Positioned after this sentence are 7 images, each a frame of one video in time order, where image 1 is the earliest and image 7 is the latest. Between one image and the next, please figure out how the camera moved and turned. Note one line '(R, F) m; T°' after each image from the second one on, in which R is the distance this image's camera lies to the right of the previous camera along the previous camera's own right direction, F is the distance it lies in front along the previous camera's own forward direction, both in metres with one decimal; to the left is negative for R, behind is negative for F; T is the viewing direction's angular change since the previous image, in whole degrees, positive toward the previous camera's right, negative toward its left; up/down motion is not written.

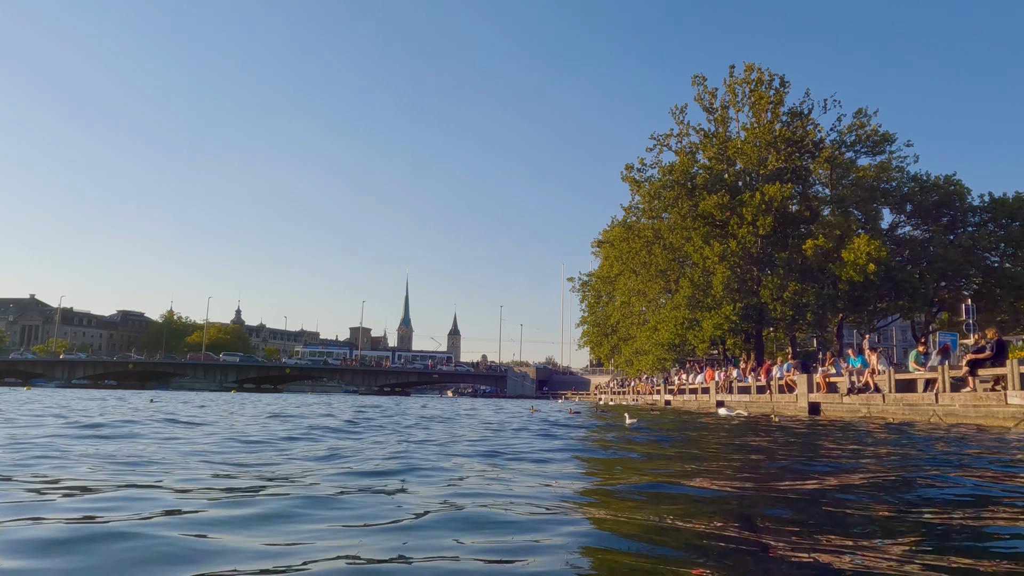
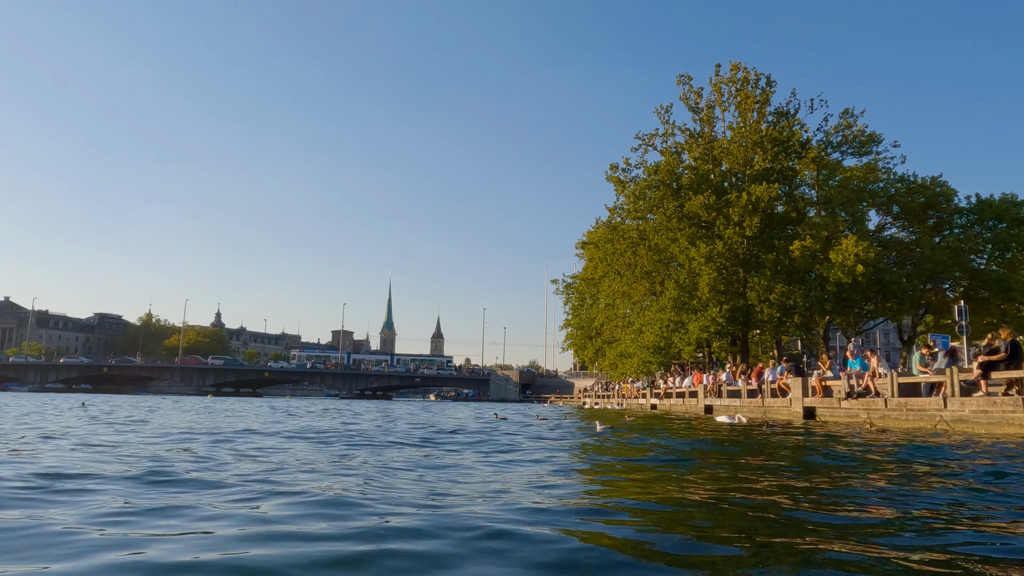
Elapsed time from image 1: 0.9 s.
(+0.1, +1.0) m; +1°
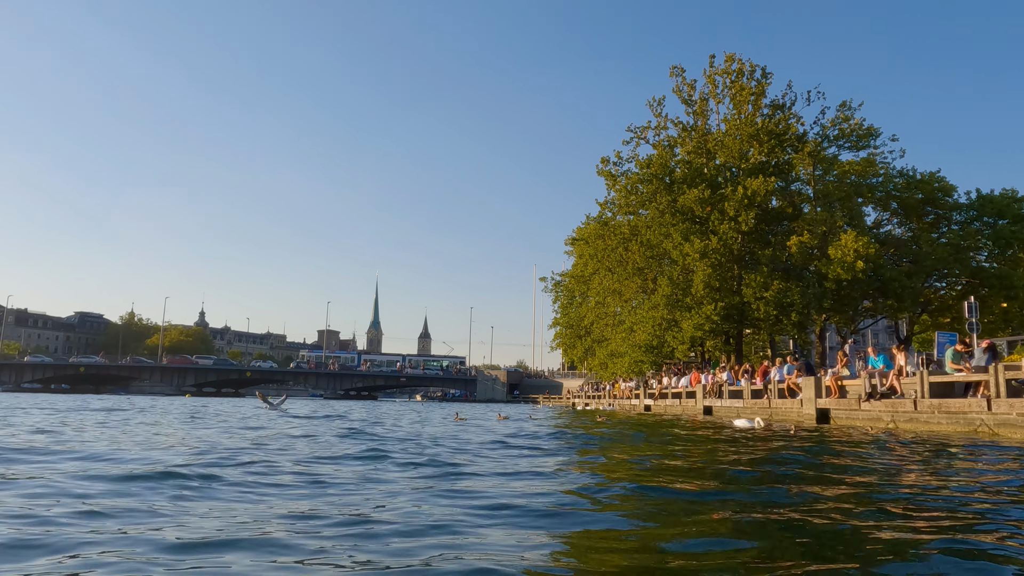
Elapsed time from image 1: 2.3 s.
(0.0, +1.7) m; +1°
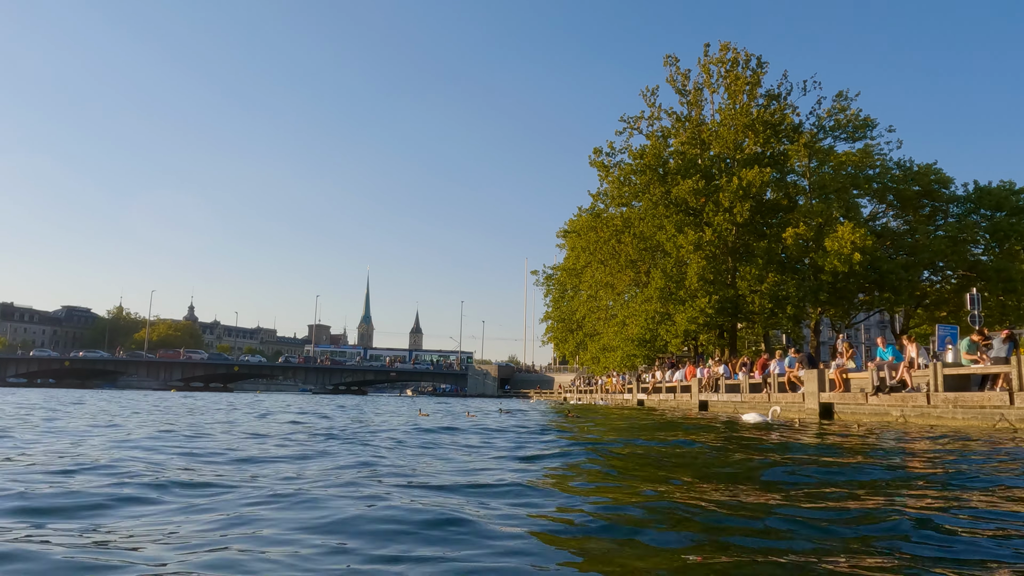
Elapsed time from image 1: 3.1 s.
(+0.1, +0.9) m; +1°
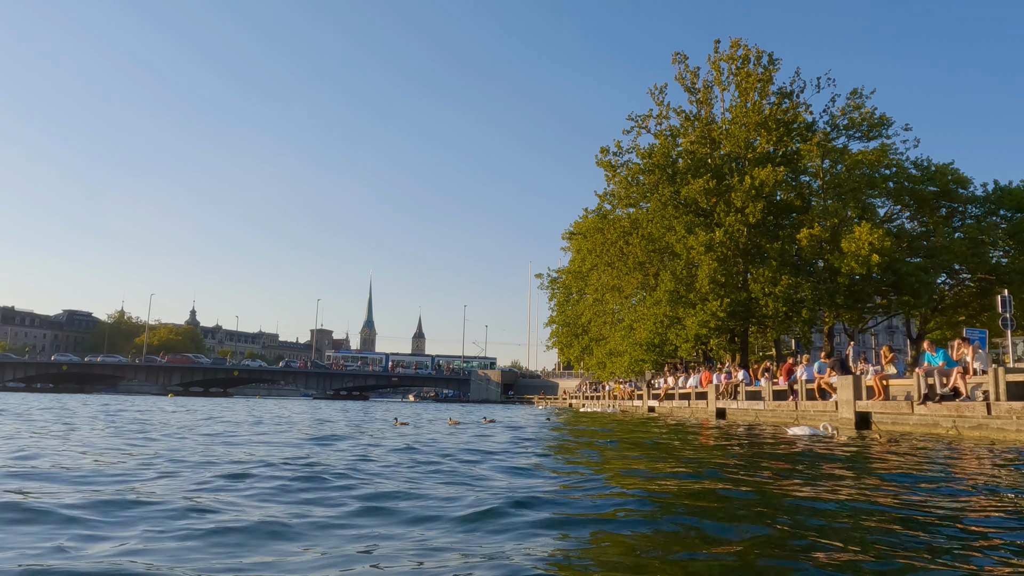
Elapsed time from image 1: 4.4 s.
(-0.1, +1.4) m; 0°
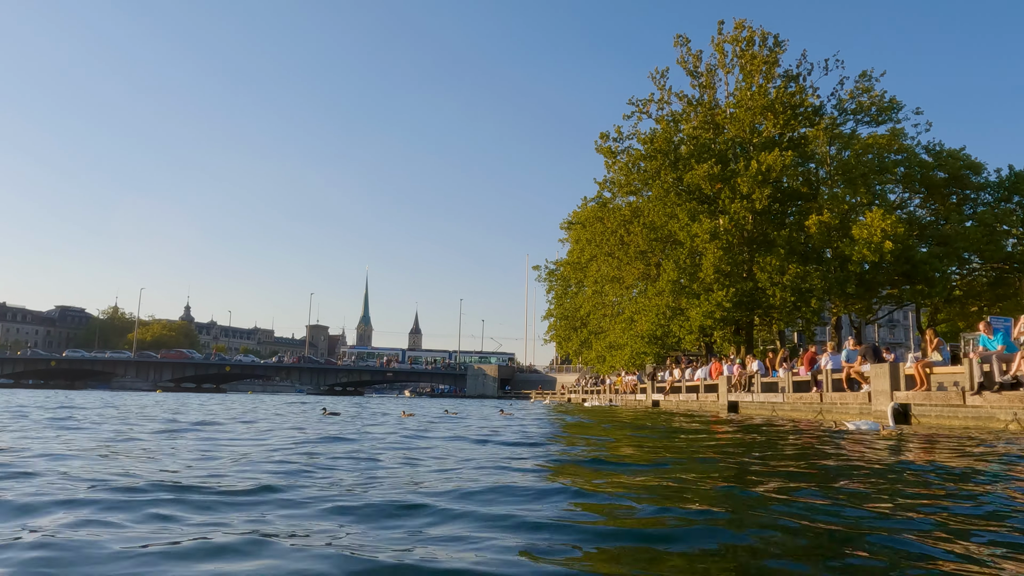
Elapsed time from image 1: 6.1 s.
(0.0, +1.6) m; 0°
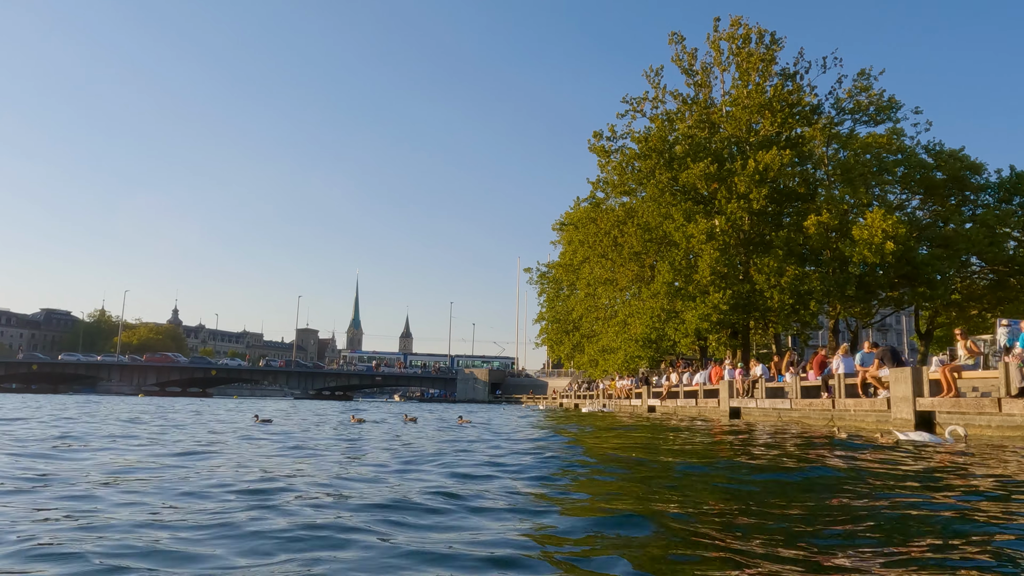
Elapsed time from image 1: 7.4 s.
(0.0, +1.1) m; +1°
